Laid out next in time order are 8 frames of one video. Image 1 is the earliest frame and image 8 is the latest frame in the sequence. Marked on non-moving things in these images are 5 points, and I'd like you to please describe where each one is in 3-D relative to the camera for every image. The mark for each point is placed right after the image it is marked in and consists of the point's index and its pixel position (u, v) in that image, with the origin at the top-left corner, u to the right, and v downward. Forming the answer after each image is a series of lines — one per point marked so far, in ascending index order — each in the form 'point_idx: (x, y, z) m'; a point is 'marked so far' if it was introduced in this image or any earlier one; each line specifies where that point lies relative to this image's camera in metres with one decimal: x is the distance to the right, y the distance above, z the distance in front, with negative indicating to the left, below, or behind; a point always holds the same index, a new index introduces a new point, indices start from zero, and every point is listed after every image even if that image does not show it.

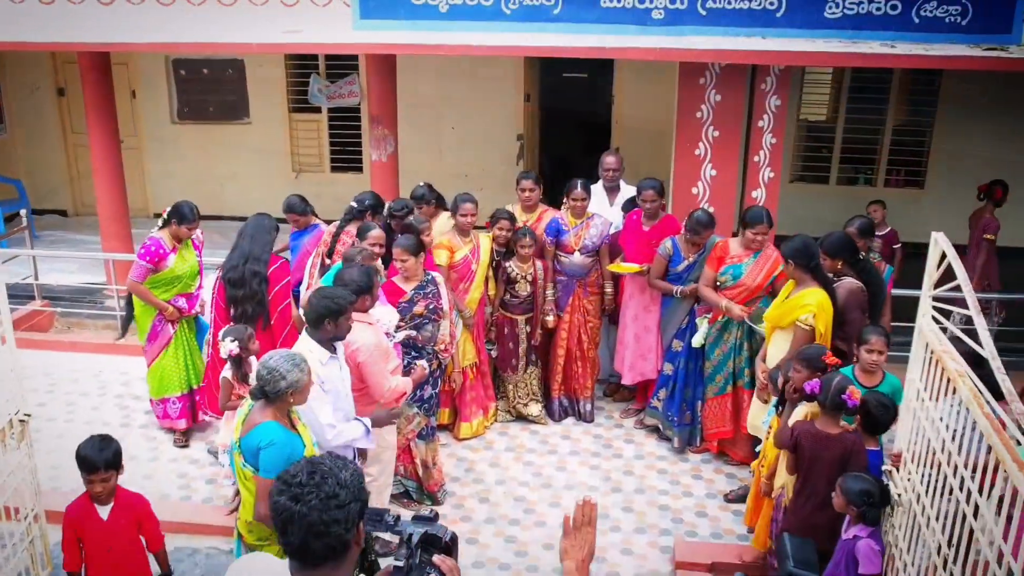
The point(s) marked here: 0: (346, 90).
0: (-2.0, +2.4, +9.6) m
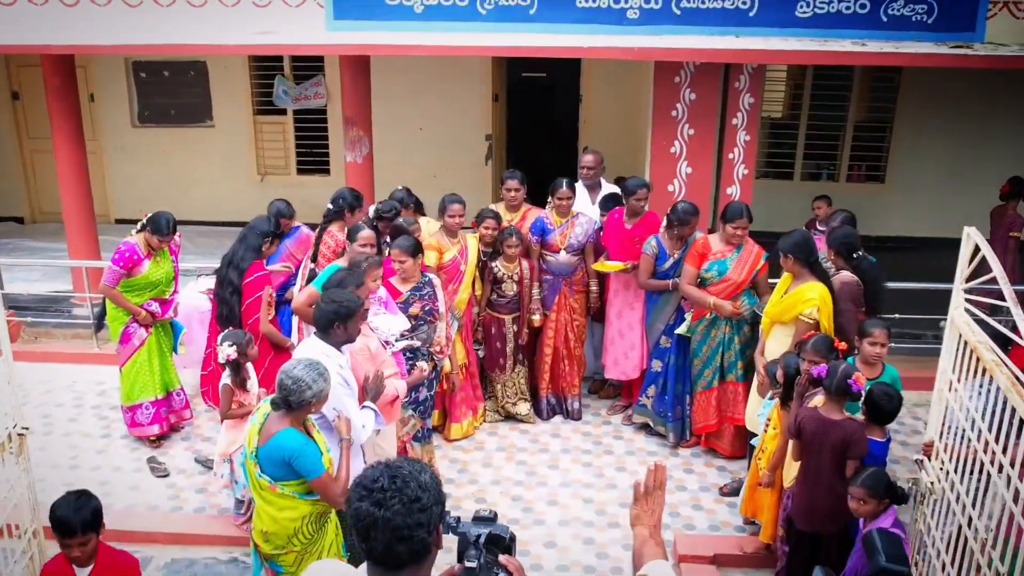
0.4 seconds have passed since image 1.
0: (-2.4, +2.3, +9.5) m
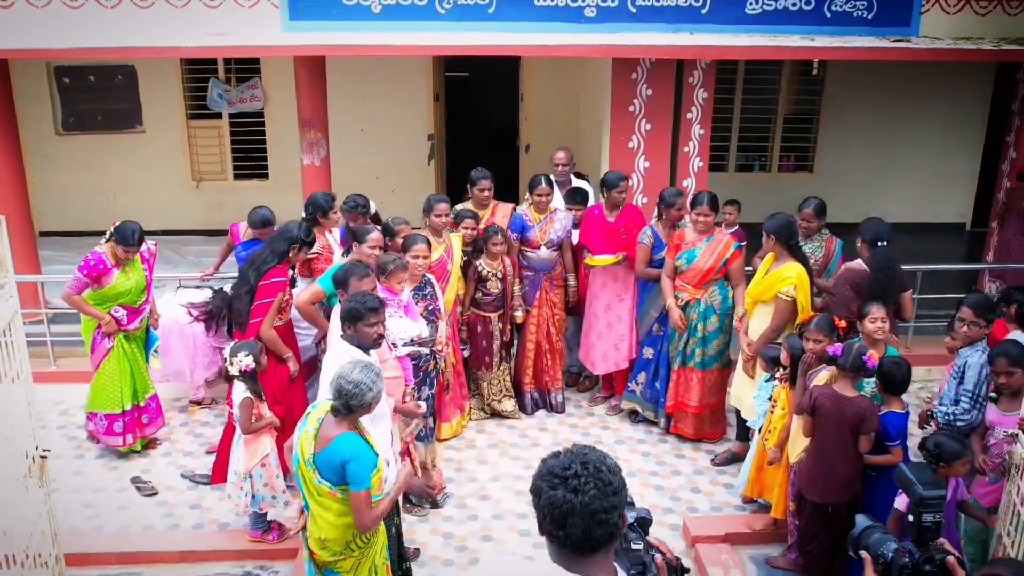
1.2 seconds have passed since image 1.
0: (-3.0, +2.2, +9.2) m
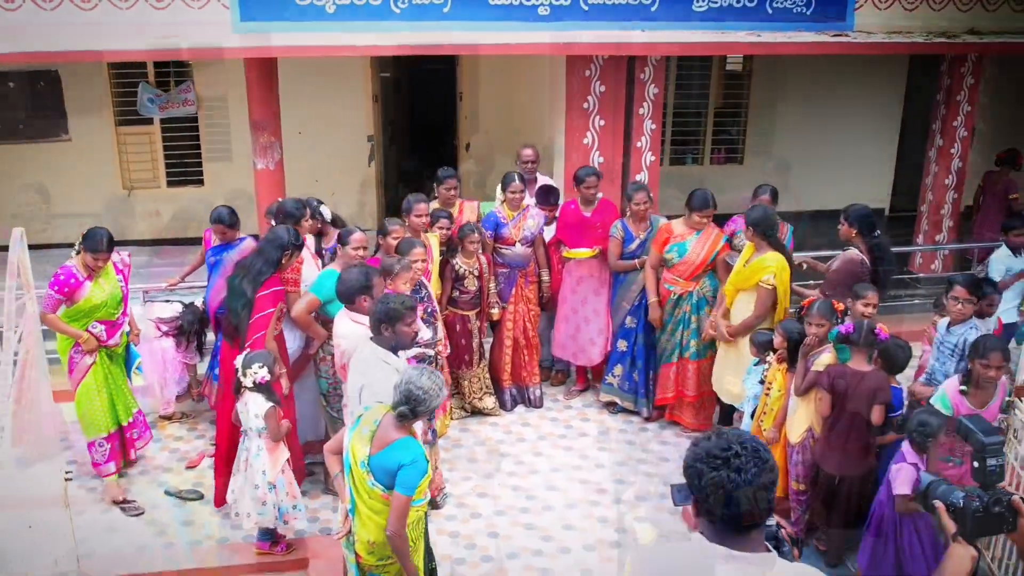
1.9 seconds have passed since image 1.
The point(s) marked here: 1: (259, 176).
0: (-3.7, +2.1, +8.9) m
1: (-2.1, +0.9, +6.7) m
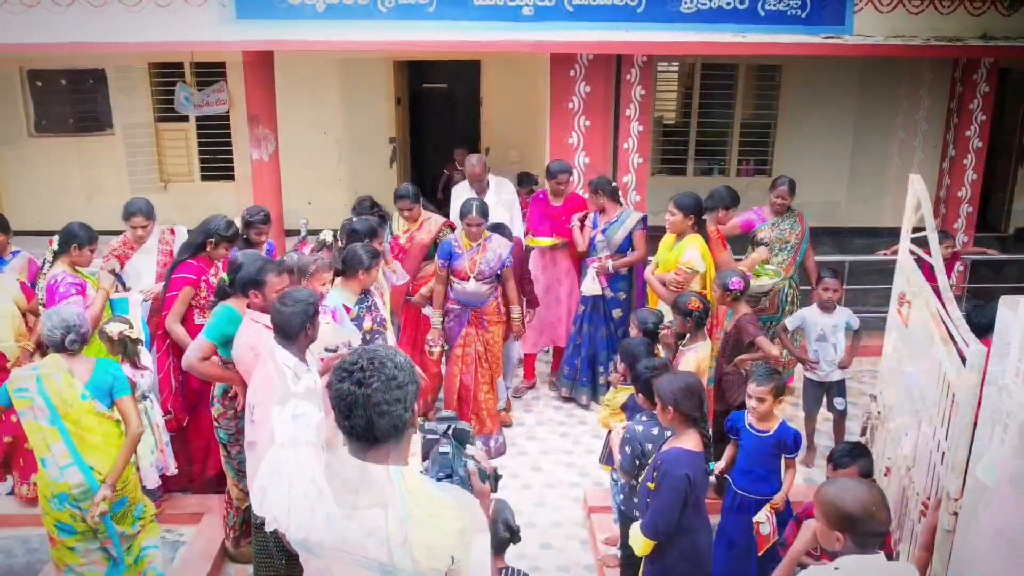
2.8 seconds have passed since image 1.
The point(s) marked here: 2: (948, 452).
0: (-3.5, +2.2, +9.5) m
1: (-2.3, +1.1, +7.1) m
2: (+1.5, -0.5, +2.7) m
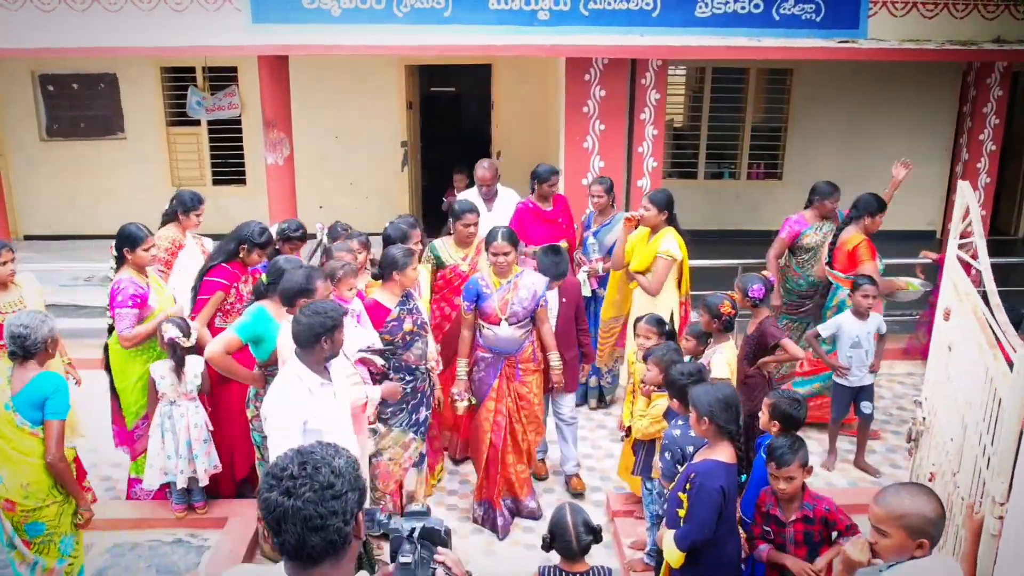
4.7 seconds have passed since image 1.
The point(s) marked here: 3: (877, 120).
0: (-3.4, +2.2, +9.5) m
1: (-2.1, +1.0, +7.1) m
2: (+1.6, -0.6, +2.7) m
3: (+4.8, +2.2, +10.5) m
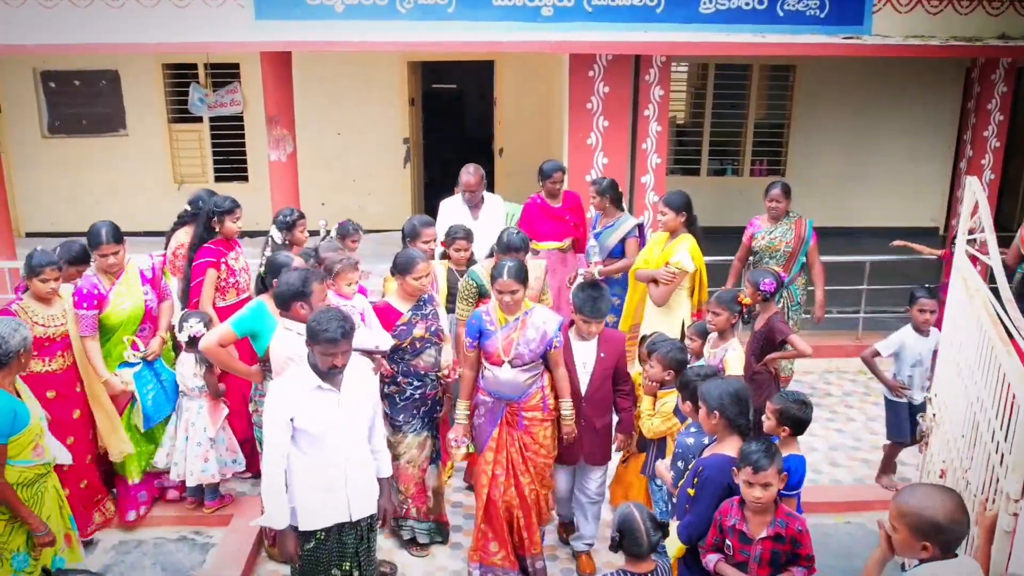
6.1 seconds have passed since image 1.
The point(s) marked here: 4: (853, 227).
0: (-3.3, +2.2, +9.5) m
1: (-2.1, +1.1, +7.1) m
2: (+1.6, -0.5, +2.7) m
3: (+4.8, +2.2, +10.5) m
4: (+4.6, +0.8, +10.8) m
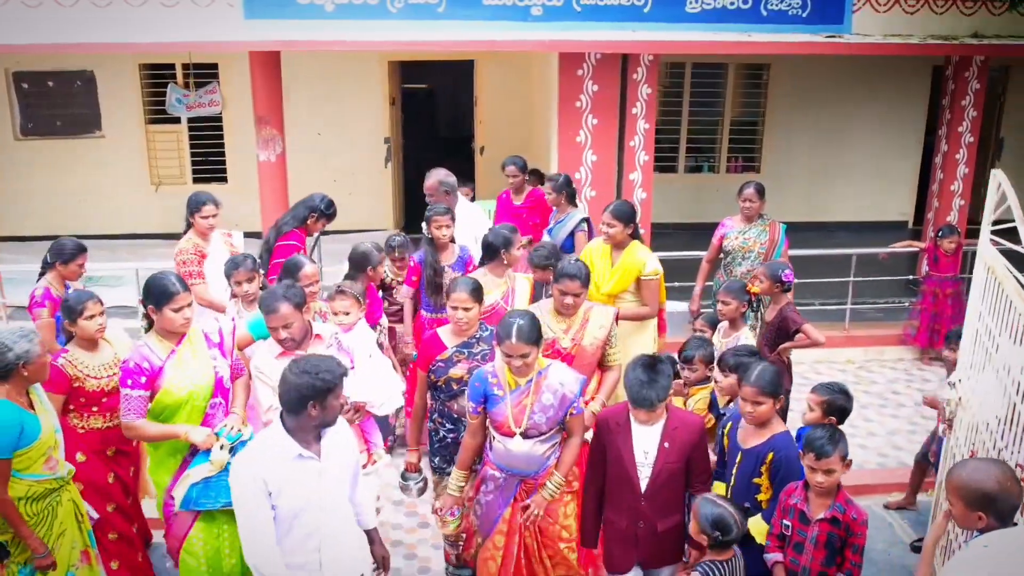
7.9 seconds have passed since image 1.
0: (-3.5, +2.2, +9.3) m
1: (-2.2, +1.1, +7.0) m
2: (+1.8, -0.5, +2.8) m
3: (+4.5, +2.3, +10.8) m
4: (+4.3, +0.9, +11.1) m
